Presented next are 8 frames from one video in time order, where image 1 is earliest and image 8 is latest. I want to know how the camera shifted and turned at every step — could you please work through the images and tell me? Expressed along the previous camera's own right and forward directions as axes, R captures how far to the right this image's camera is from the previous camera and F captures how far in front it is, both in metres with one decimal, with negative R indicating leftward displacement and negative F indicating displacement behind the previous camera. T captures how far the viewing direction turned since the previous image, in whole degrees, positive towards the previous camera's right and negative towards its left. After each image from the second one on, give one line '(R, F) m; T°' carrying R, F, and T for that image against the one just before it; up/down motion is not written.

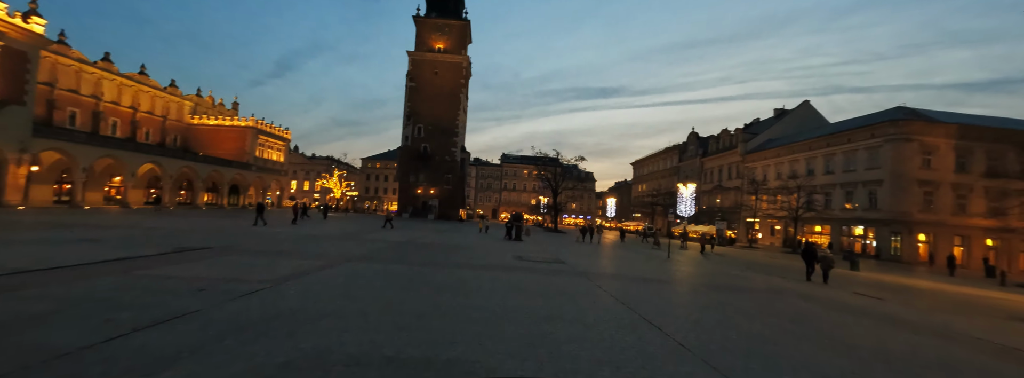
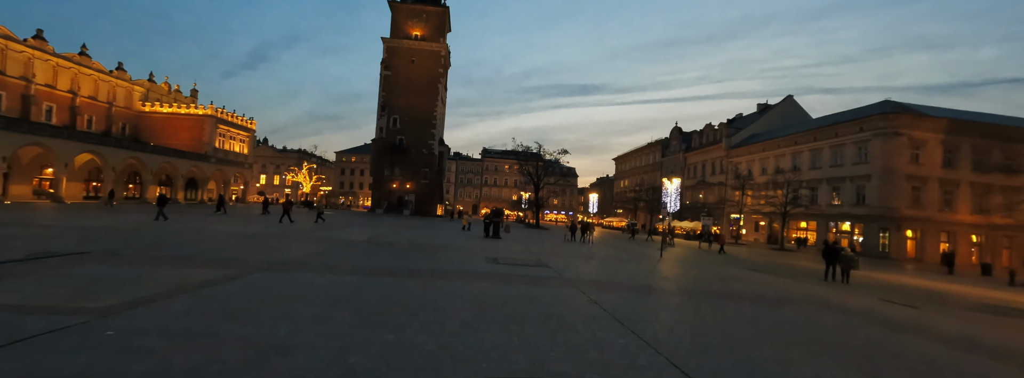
(+0.2, +2.6) m; +2°
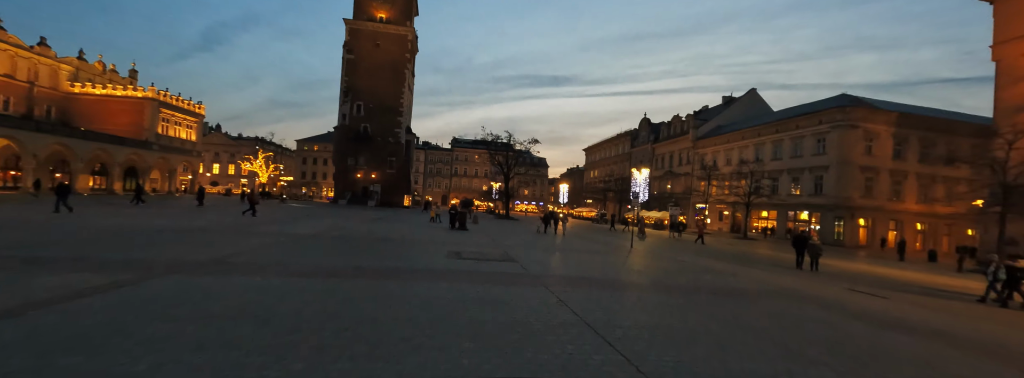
(+0.2, +1.0) m; +4°
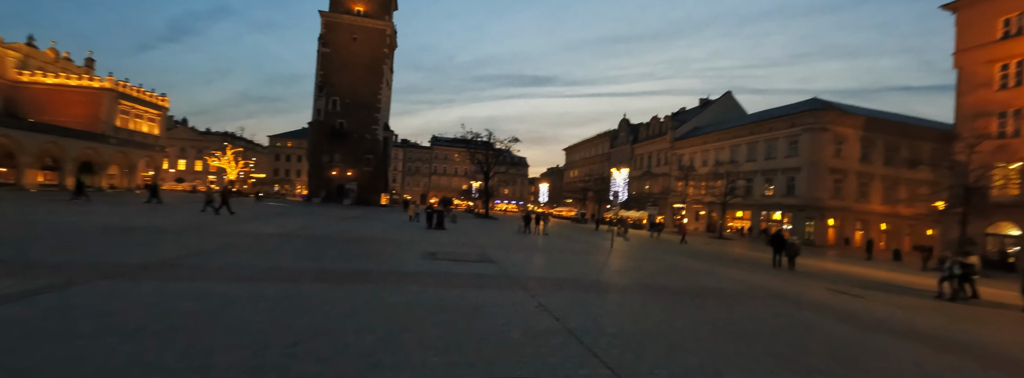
(0.0, +0.5) m; +3°
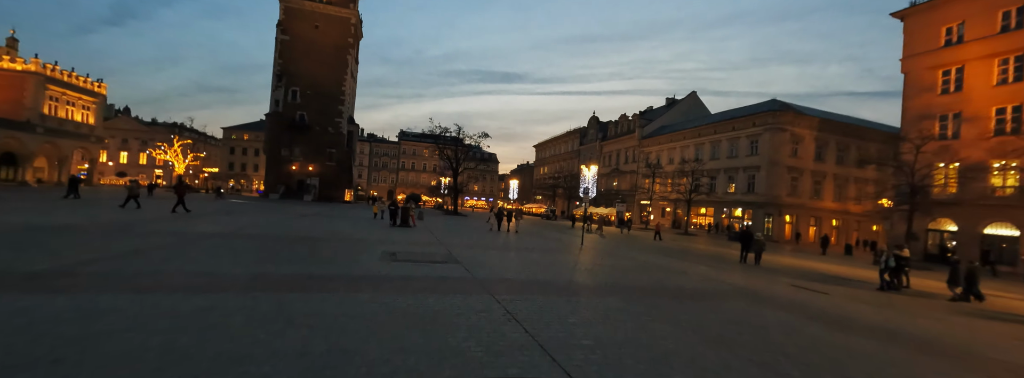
(+0.1, +0.7) m; +4°
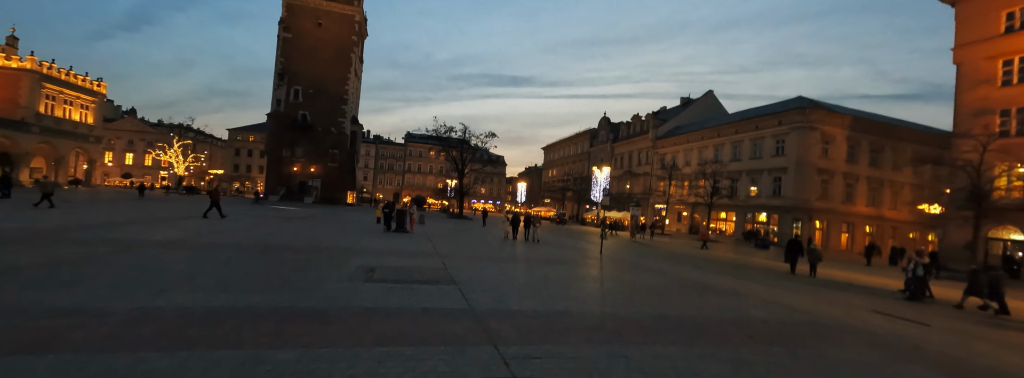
(-0.1, +2.5) m; -1°
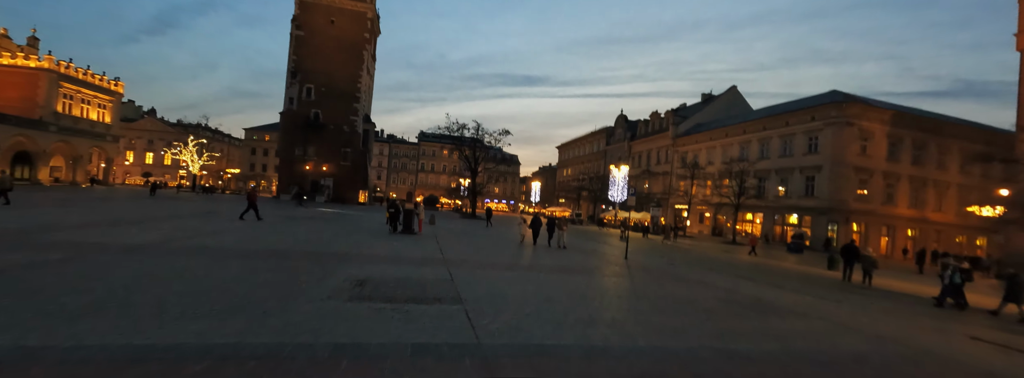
(-0.1, +1.6) m; -2°
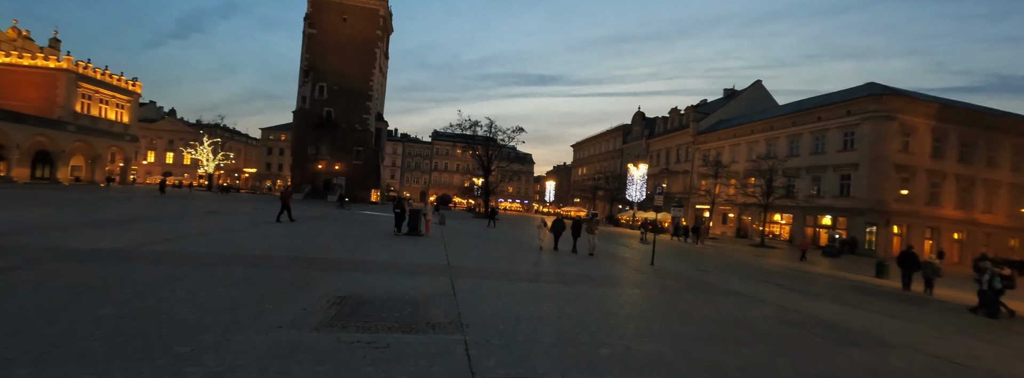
(0.0, +1.5) m; -2°
